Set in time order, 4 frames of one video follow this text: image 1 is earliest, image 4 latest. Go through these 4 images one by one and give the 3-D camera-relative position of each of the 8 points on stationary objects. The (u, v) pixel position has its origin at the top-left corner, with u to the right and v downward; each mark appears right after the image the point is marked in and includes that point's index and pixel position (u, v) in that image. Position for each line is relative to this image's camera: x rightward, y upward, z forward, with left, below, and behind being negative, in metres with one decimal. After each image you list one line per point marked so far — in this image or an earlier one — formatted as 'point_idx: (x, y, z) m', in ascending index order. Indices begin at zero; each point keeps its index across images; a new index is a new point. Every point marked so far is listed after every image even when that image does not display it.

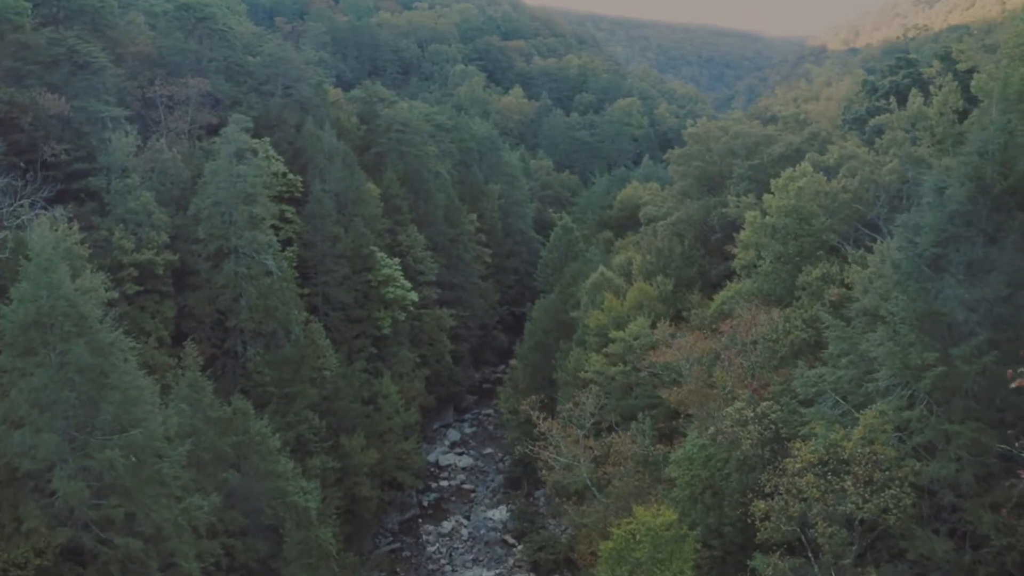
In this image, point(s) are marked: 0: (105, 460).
0: (-9.3, -4.0, +17.7) m
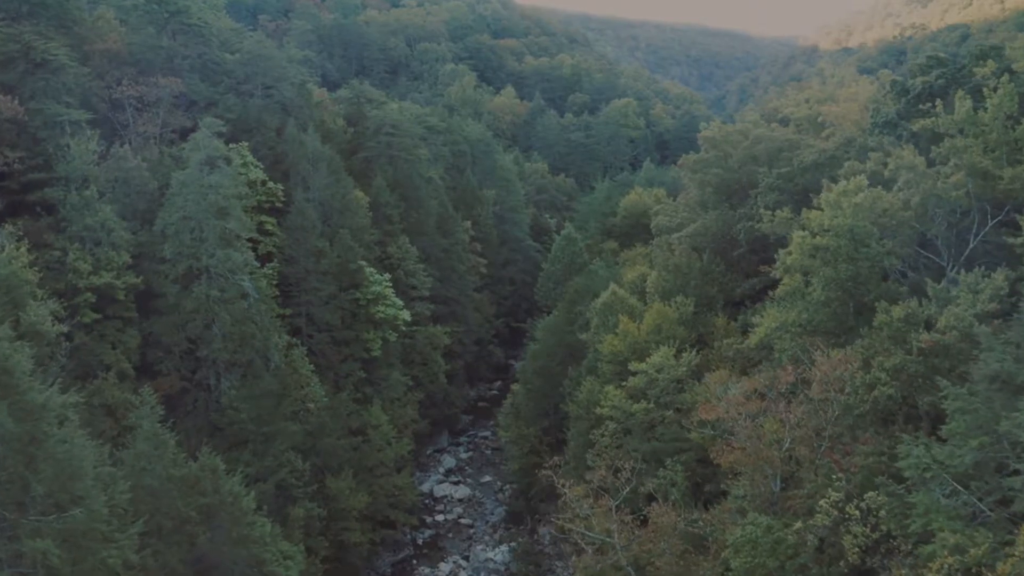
0: (-8.9, -4.9, +14.3) m
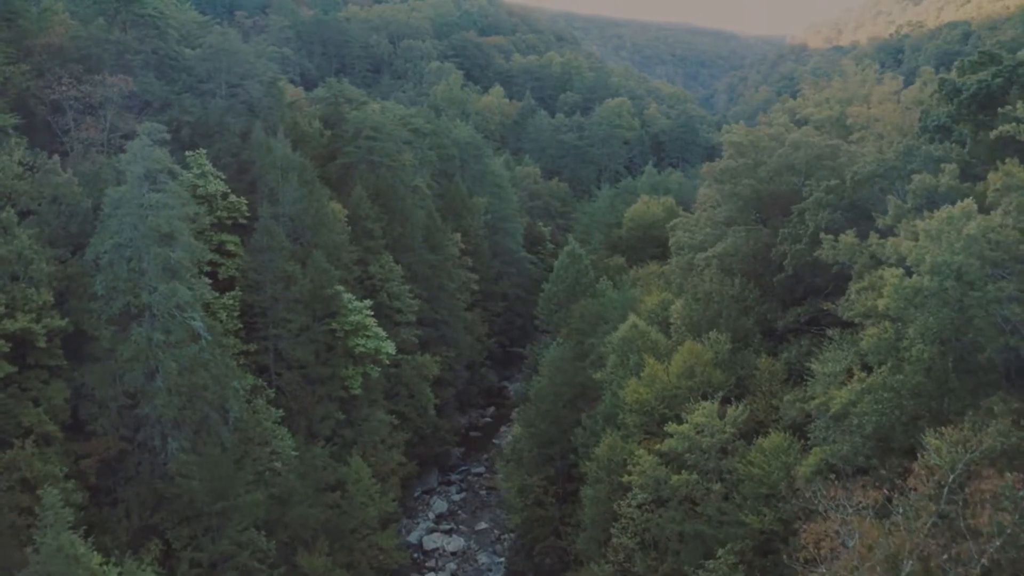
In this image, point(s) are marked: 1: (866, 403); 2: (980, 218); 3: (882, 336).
0: (-8.4, -6.1, +9.6) m
1: (+8.0, -2.5, +17.6) m
2: (+10.2, +1.5, +16.8) m
3: (+8.5, -1.1, +18.0) m
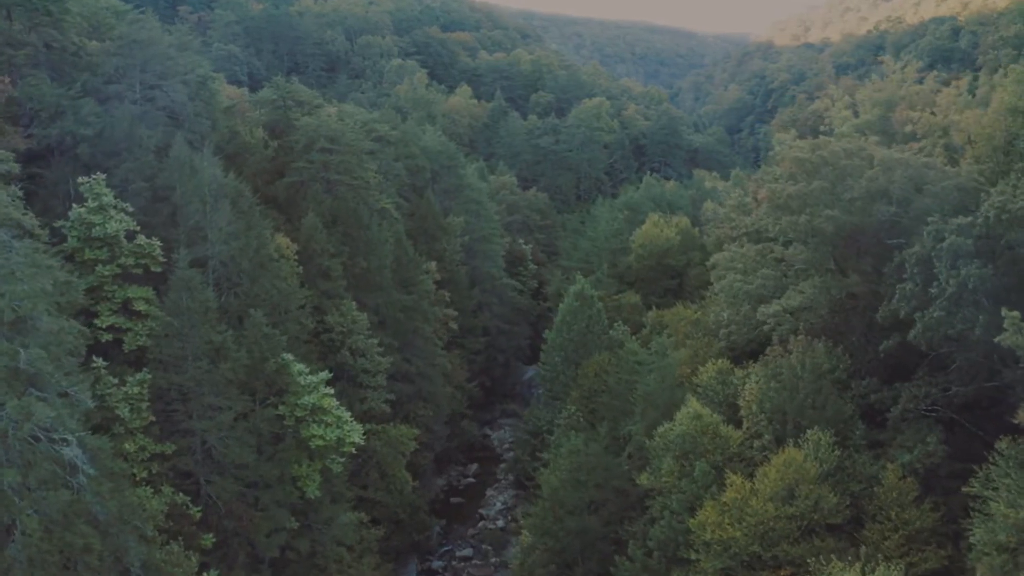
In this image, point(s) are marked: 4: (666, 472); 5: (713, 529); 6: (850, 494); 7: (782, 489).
0: (-6.9, -8.3, +1.8) m
1: (+8.9, -4.5, +10.7) m
2: (+11.1, -0.4, +9.9) m
3: (+9.4, -3.0, +11.1) m
4: (+4.0, -4.8, +19.9) m
5: (+4.4, -5.3, +16.9) m
6: (+7.8, -4.7, +17.7) m
7: (+6.0, -4.5, +16.8) m
